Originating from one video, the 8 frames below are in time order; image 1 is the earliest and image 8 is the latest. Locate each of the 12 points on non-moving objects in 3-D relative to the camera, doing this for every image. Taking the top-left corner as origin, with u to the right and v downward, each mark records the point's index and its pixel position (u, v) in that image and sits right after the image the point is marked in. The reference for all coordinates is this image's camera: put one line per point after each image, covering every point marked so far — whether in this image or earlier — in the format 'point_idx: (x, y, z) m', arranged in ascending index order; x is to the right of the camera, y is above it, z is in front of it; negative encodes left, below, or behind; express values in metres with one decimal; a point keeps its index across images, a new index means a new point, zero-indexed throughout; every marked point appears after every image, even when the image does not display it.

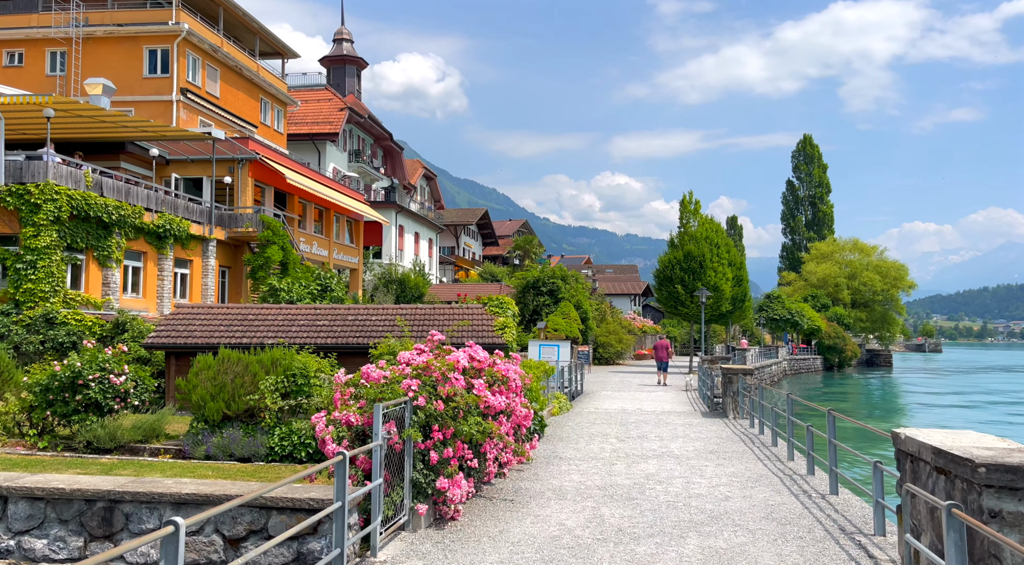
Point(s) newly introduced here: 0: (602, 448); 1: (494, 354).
0: (+1.3, -2.5, +12.0) m
1: (-0.2, -0.9, +9.6) m
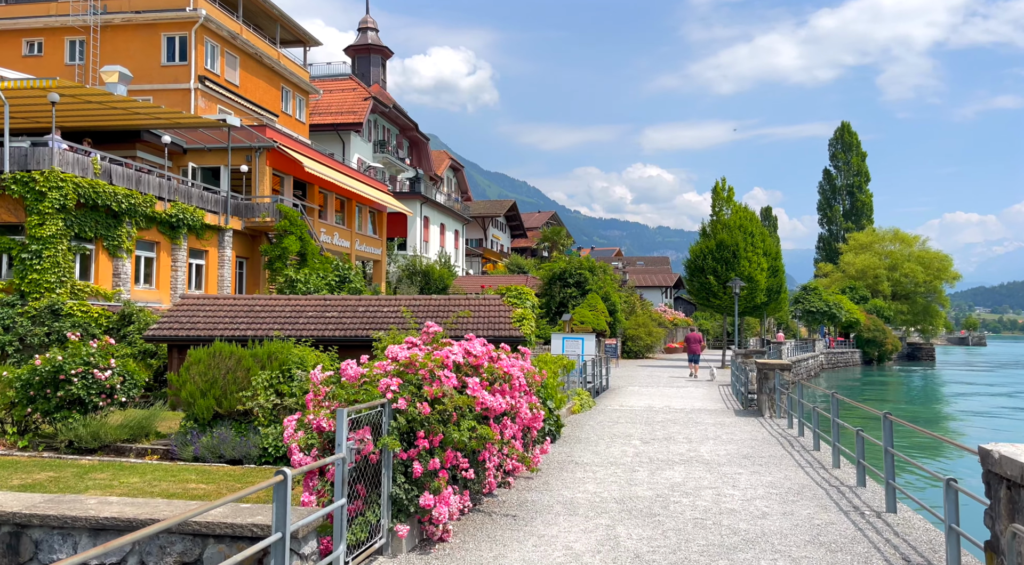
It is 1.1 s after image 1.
0: (+1.5, -2.3, +10.9) m
1: (-0.2, -0.7, +8.6) m
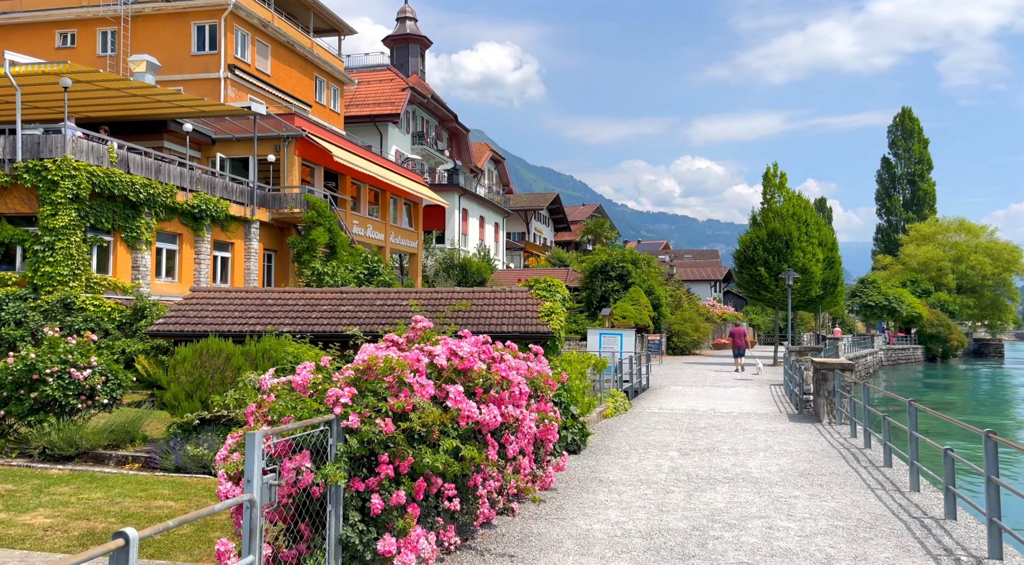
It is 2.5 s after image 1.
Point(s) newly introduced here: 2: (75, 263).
0: (+1.7, -2.2, +9.4) m
1: (-0.1, -0.6, +7.2) m
2: (-10.5, +0.5, +19.5) m
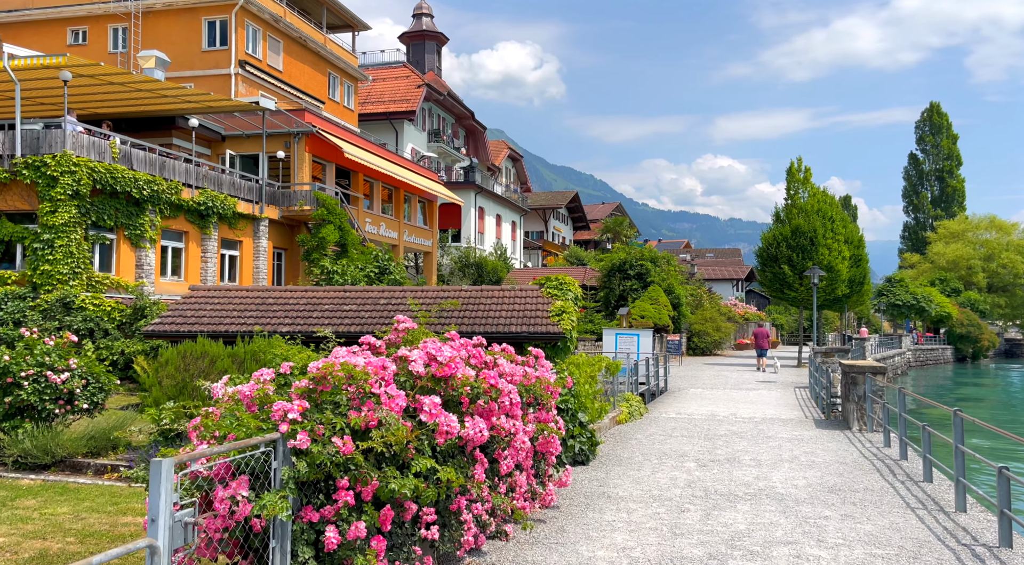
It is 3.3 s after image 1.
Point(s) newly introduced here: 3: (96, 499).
0: (+1.7, -2.1, +8.6) m
1: (-0.2, -0.6, +6.4) m
2: (-10.2, +0.5, +19.0) m
3: (-4.3, -2.2, +8.5) m
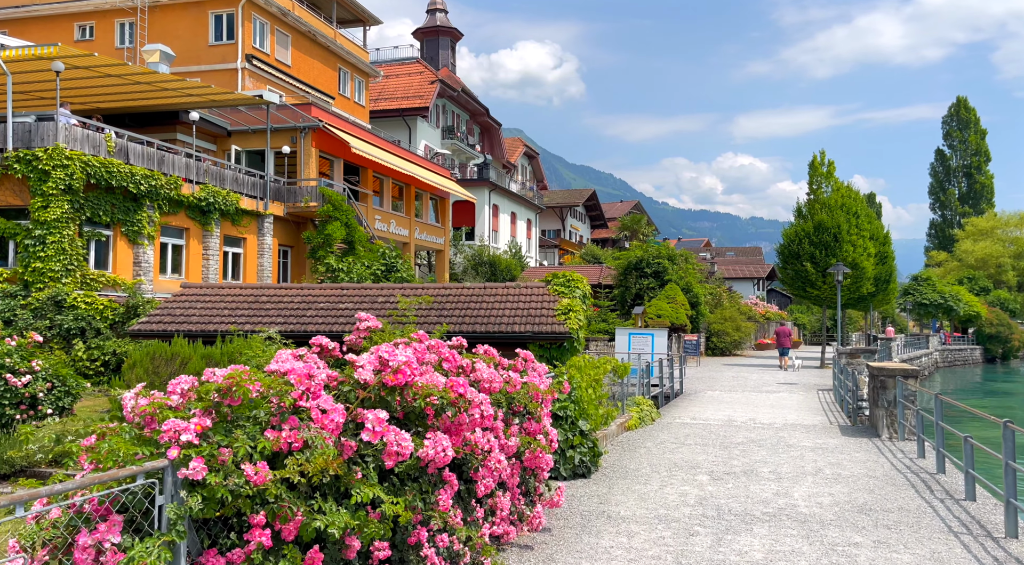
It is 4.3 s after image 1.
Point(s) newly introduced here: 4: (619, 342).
0: (+1.6, -2.1, +7.7) m
1: (-0.3, -0.5, +5.6) m
2: (-10.0, +0.6, +18.4) m
3: (-4.4, -2.2, +7.7) m
4: (+2.5, -1.4, +19.3) m
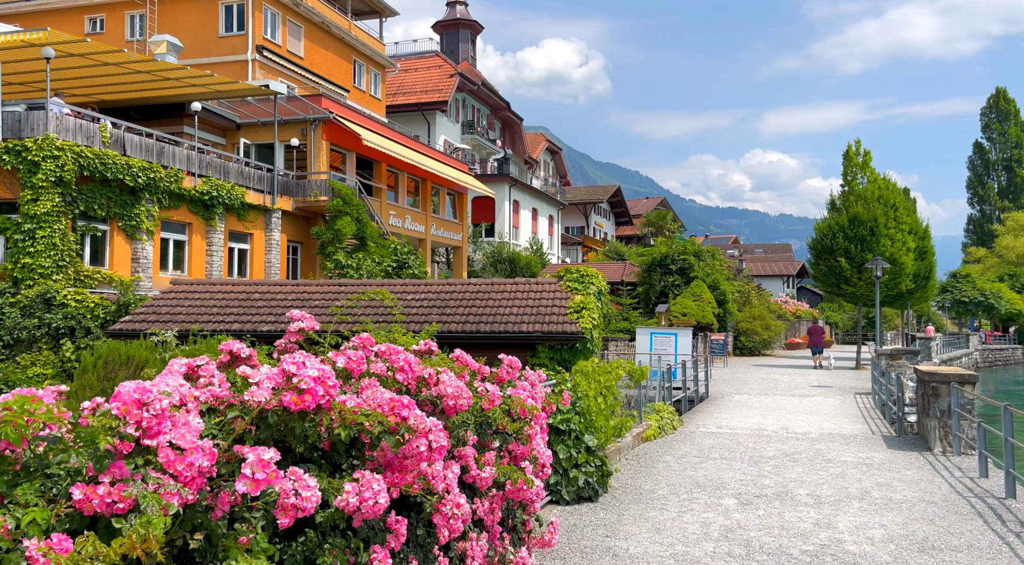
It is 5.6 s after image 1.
0: (+1.5, -2.0, +6.5) m
1: (-0.4, -0.5, +4.4) m
2: (-9.7, +0.6, +17.5) m
3: (-4.5, -2.1, +6.7) m
4: (+2.8, -1.3, +18.0) m
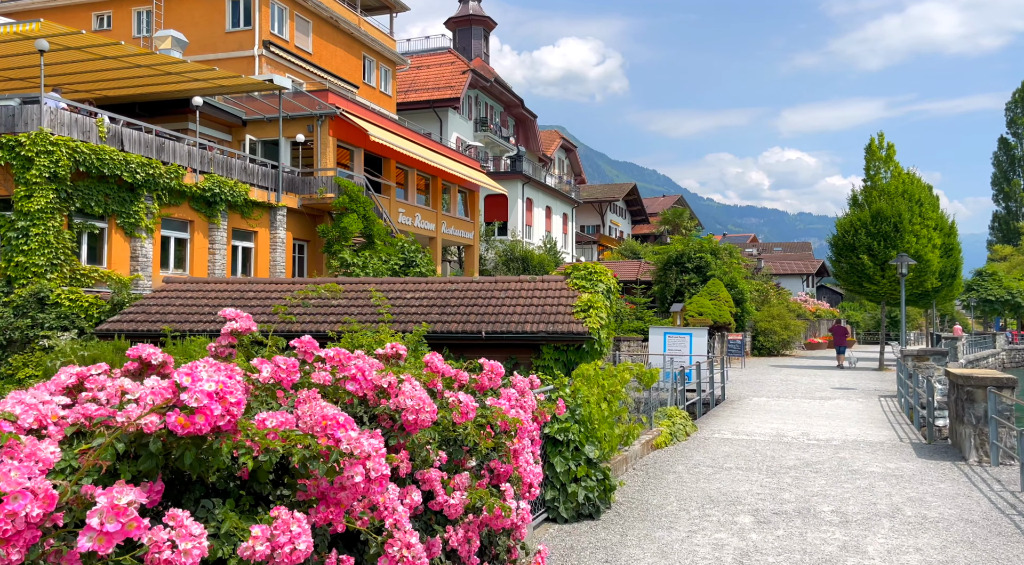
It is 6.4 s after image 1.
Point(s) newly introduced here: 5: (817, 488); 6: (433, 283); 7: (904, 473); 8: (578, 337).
0: (+1.4, -2.0, +5.8) m
1: (-0.6, -0.4, +3.7) m
2: (-9.6, +0.6, +17.0) m
3: (-4.5, -2.1, +6.1) m
4: (+3.0, -1.3, +17.3) m
5: (+3.1, -2.1, +8.2) m
6: (-1.3, 0.0, +13.6) m
7: (+4.4, -2.1, +9.1) m
8: (+0.9, -0.8, +11.5) m
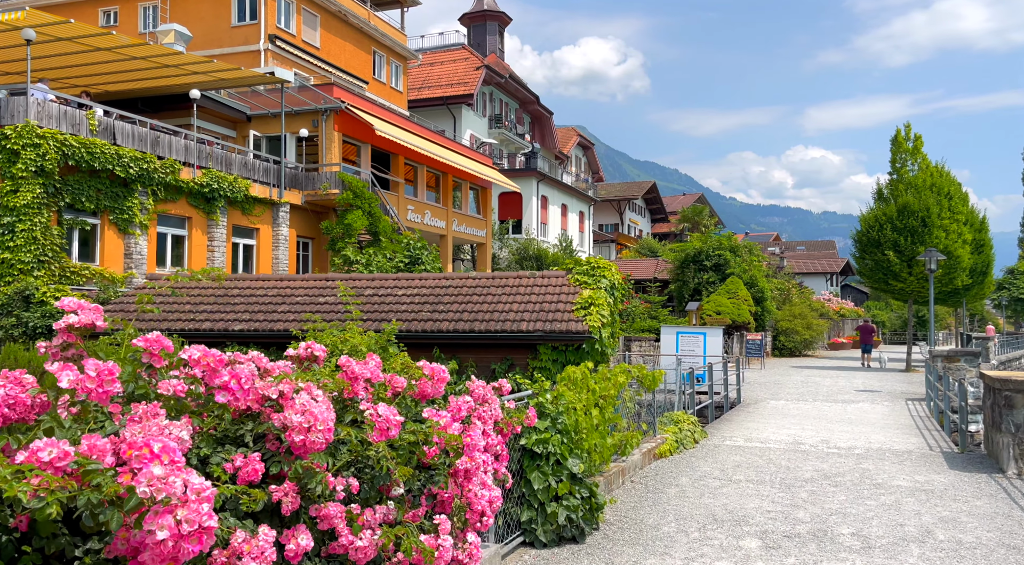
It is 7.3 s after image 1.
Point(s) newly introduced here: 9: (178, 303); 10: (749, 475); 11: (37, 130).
0: (+1.2, -1.9, +4.9) m
1: (-0.9, -0.4, +2.9) m
2: (-9.5, +0.7, +16.5) m
3: (-4.8, -2.0, +5.4) m
4: (+3.1, -1.2, +16.4) m
5: (+2.9, -2.0, +7.3) m
6: (-1.4, +0.1, +12.8) m
7: (+4.2, -2.0, +8.1) m
8: (+0.9, -0.7, +10.7) m
9: (-5.3, -0.3, +12.9) m
10: (+2.5, -2.0, +8.6) m
11: (-9.6, +3.1, +16.4) m
